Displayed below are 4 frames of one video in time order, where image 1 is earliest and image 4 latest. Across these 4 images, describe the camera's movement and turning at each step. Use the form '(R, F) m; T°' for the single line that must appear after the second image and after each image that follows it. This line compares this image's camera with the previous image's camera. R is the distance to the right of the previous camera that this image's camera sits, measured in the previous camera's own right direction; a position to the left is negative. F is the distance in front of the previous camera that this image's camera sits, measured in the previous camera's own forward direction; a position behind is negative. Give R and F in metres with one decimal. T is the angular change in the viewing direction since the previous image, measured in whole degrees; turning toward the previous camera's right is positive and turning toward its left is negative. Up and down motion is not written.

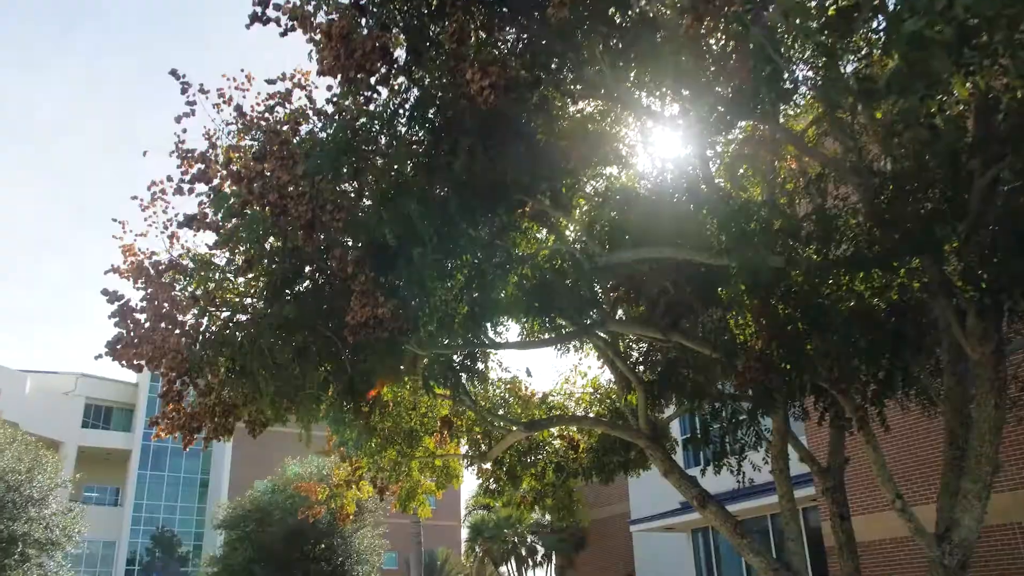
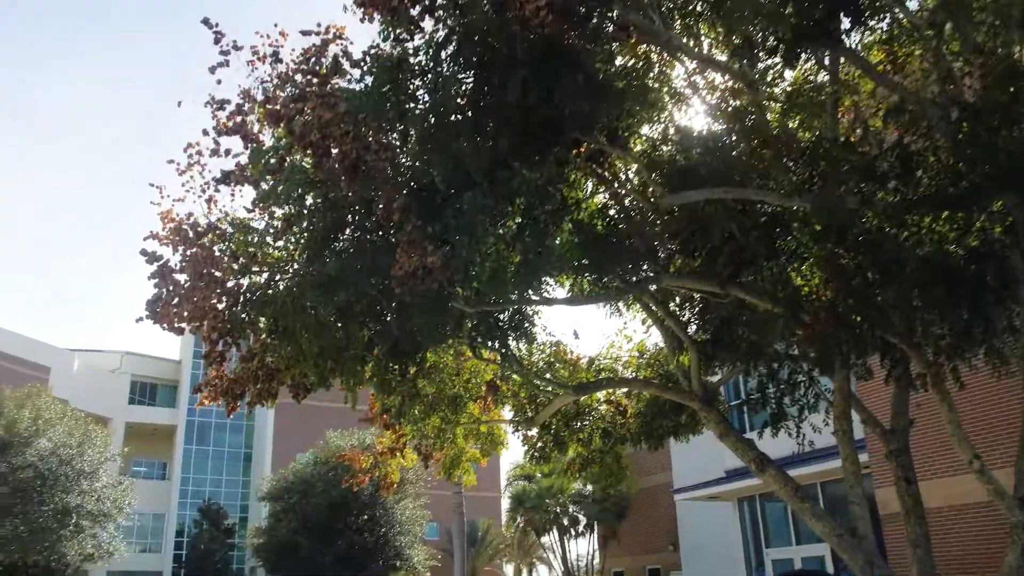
(-0.1, +0.3) m; -2°
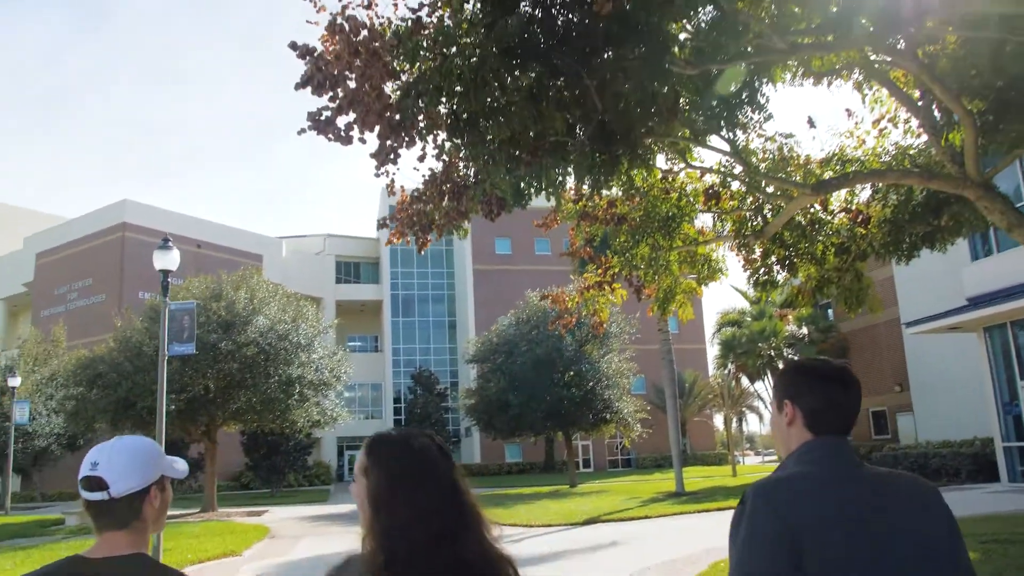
(-0.3, +1.3) m; -12°
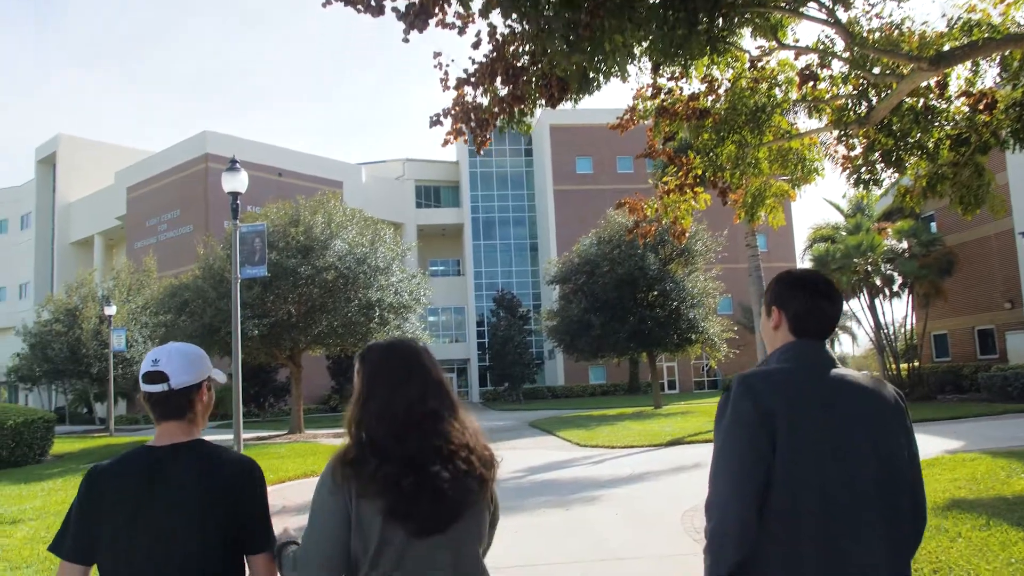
(+0.1, +0.9) m; -5°
